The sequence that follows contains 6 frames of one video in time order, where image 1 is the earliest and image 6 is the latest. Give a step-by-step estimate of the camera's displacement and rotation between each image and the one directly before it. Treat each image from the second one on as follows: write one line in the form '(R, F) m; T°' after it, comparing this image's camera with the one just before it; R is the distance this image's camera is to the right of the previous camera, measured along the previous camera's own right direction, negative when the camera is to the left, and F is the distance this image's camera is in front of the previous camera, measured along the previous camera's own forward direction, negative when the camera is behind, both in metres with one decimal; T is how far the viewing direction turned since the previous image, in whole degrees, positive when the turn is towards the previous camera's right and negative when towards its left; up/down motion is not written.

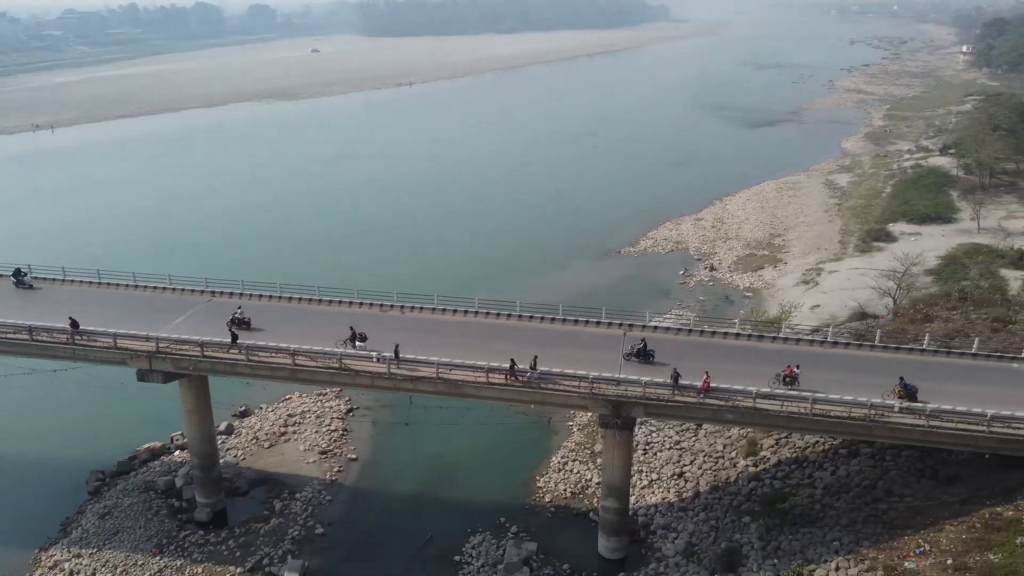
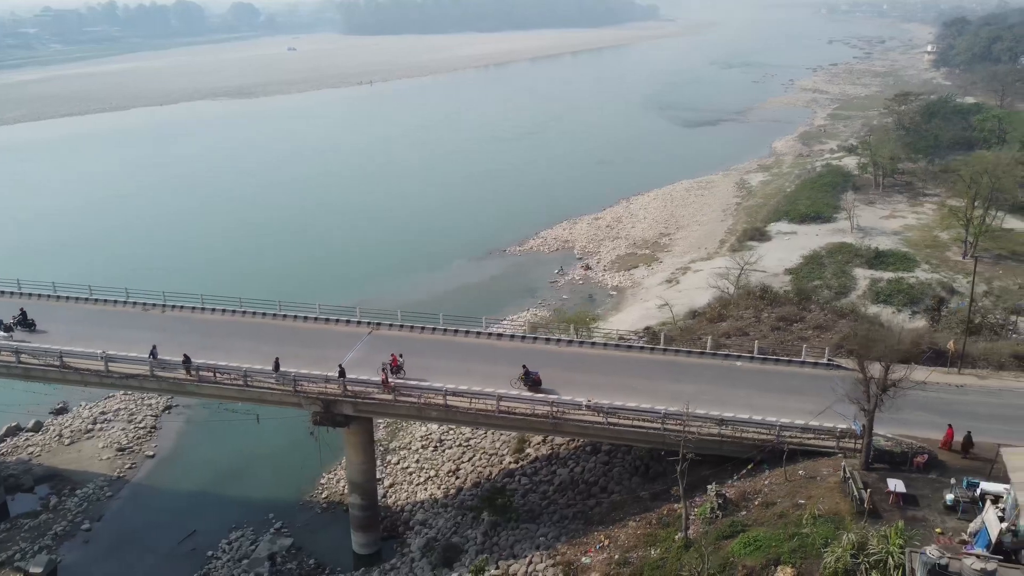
(+10.4, -0.5) m; 0°
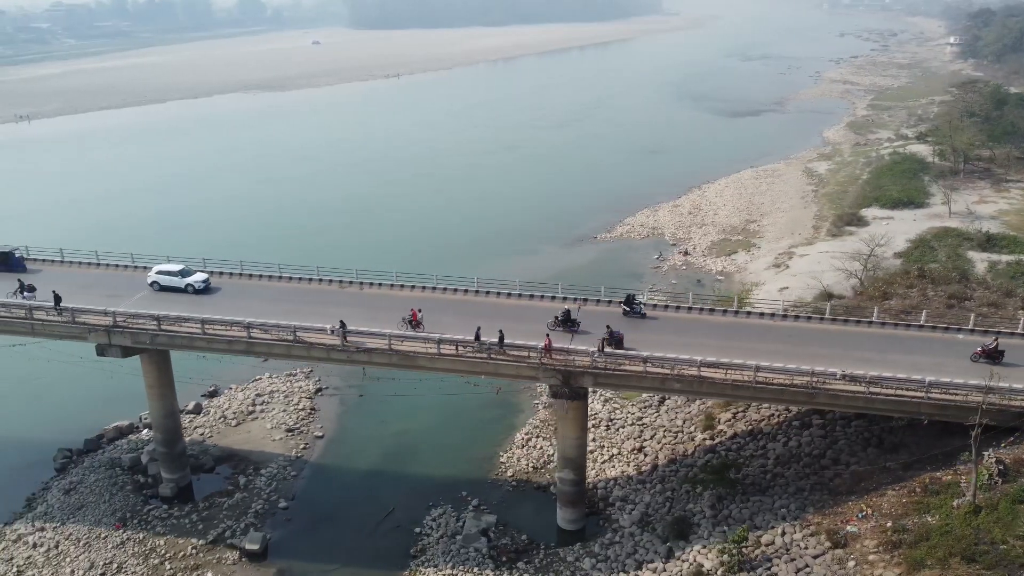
(-8.9, 0.0) m; 0°
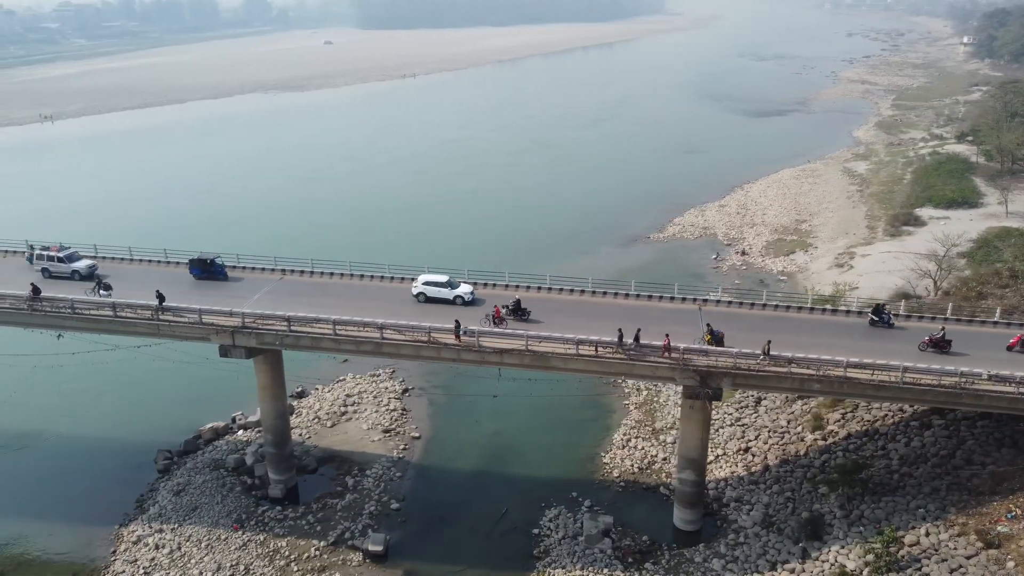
(-5.0, +0.1) m; 0°
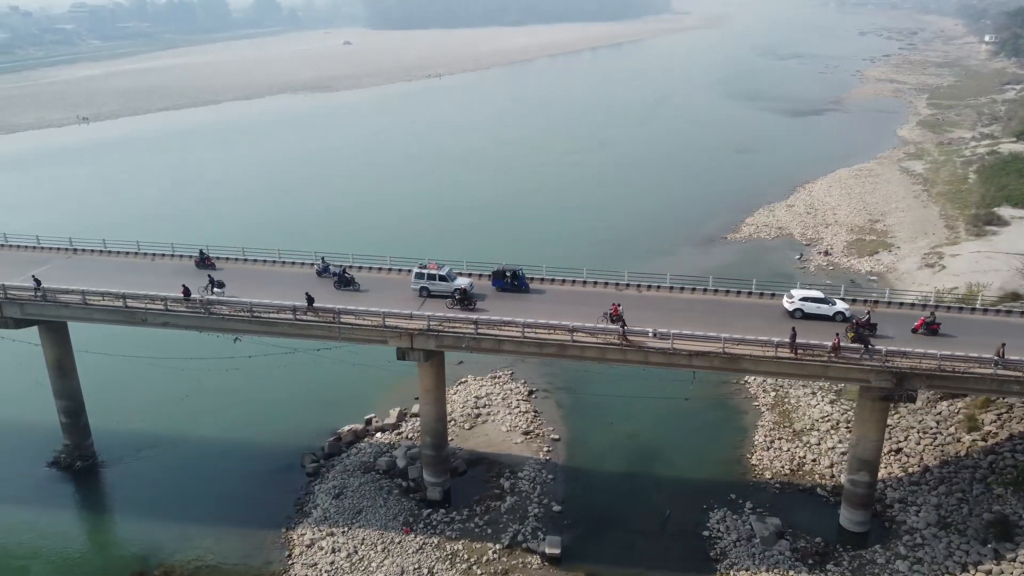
(-7.1, 0.0) m; 0°
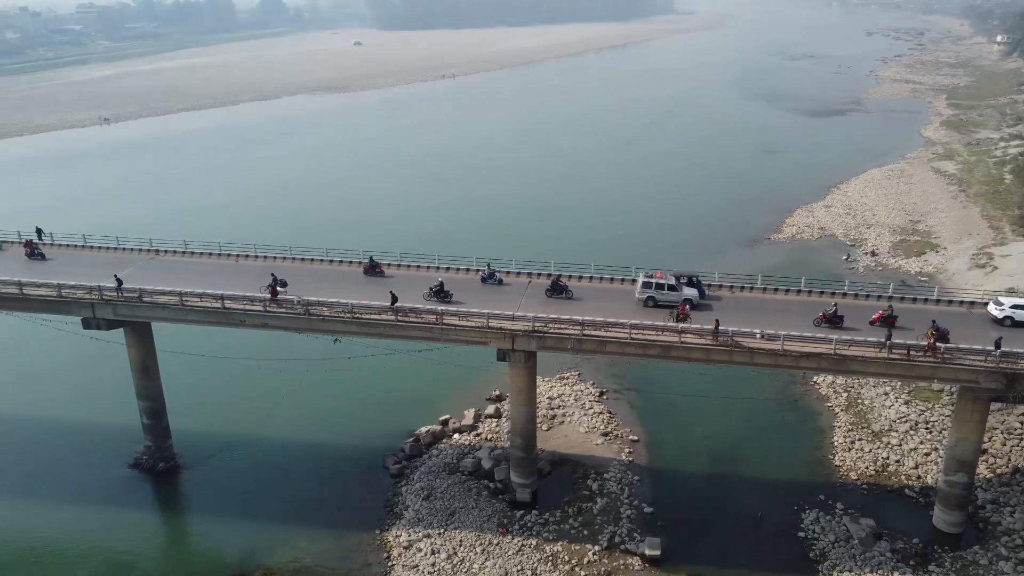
(-4.0, 0.0) m; 0°
